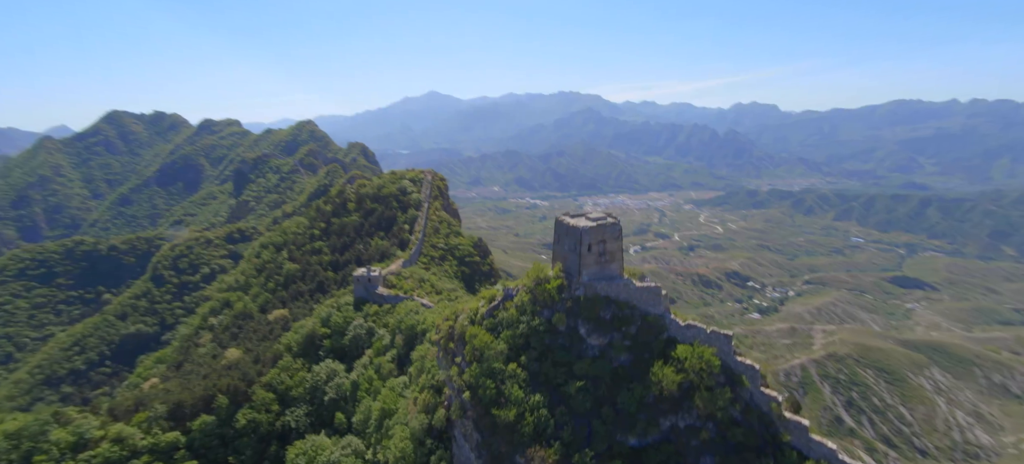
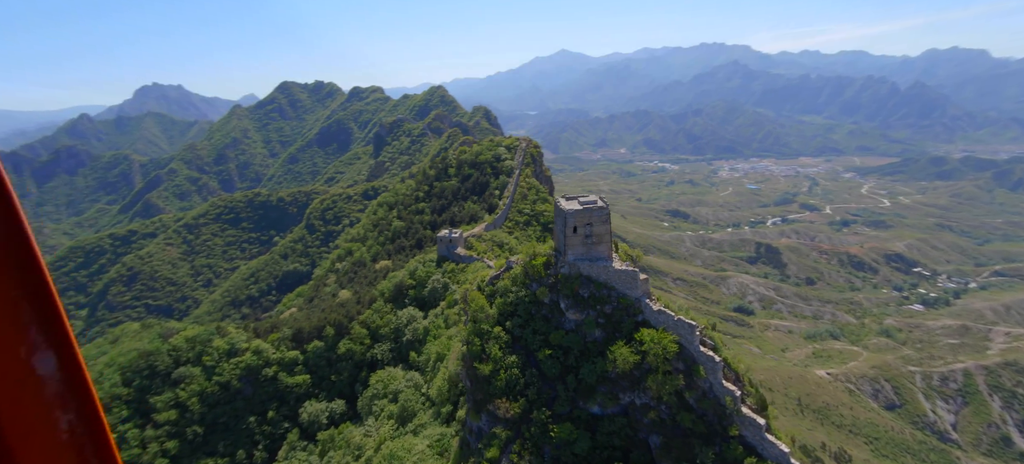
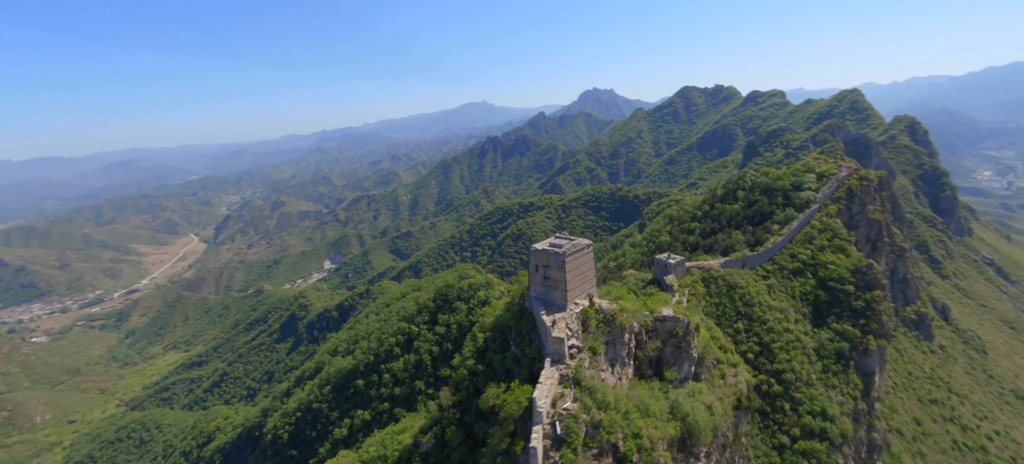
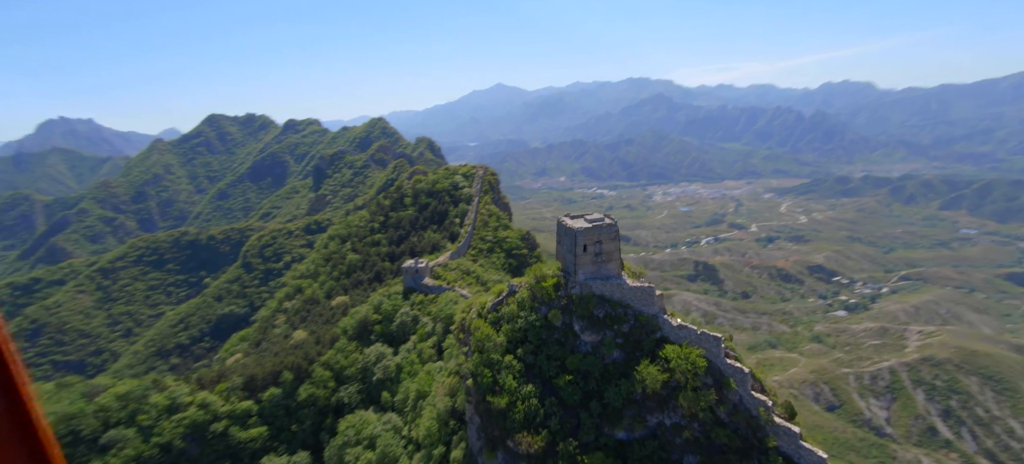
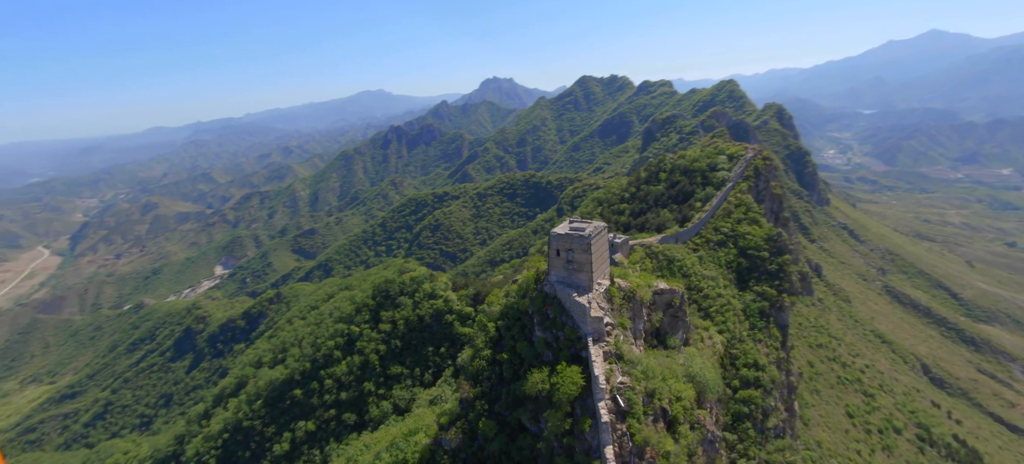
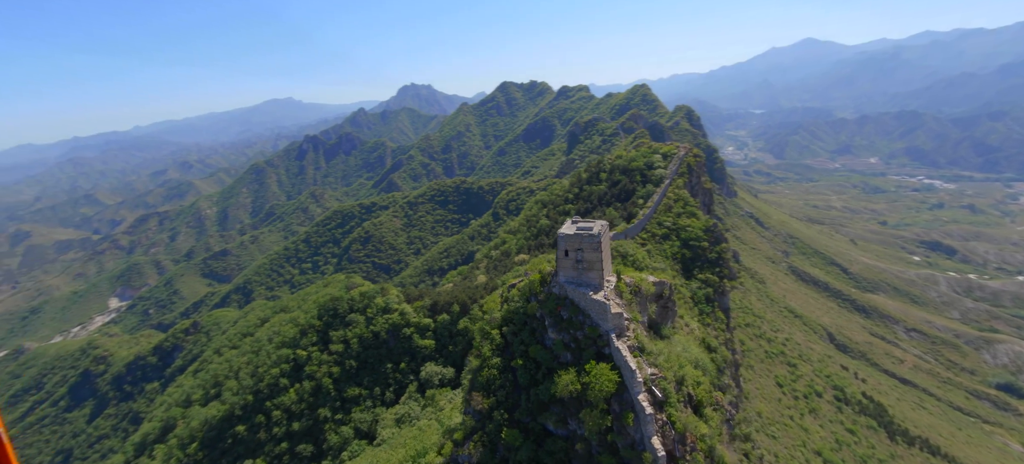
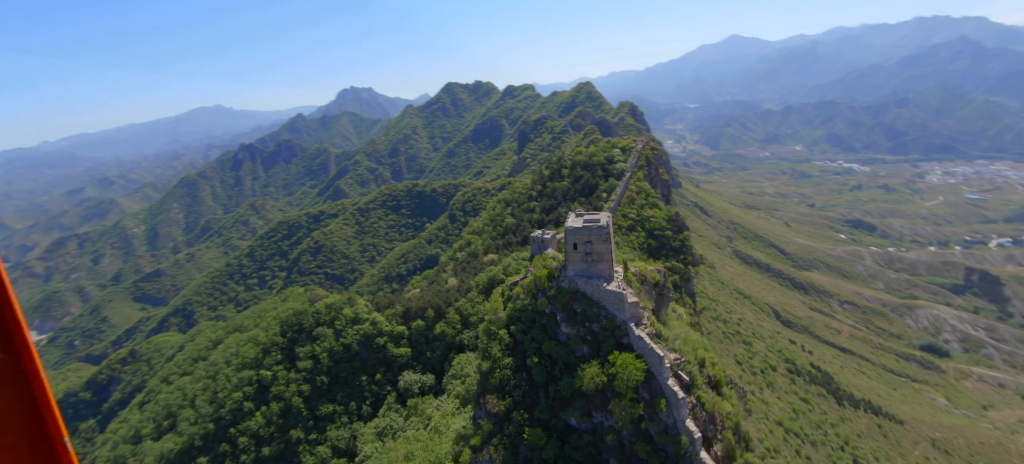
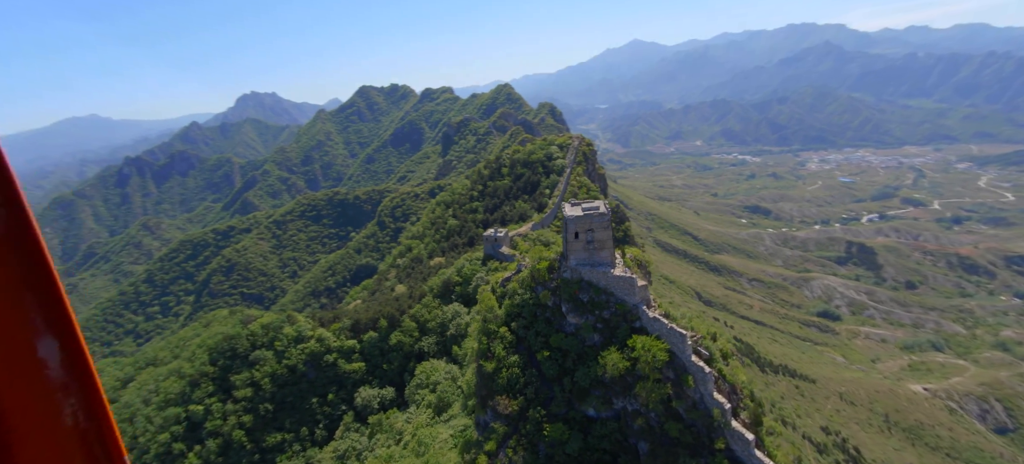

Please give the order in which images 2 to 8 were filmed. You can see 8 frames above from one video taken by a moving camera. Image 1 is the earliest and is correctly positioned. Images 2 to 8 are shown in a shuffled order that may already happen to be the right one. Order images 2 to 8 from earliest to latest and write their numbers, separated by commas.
4, 2, 8, 7, 6, 5, 3
